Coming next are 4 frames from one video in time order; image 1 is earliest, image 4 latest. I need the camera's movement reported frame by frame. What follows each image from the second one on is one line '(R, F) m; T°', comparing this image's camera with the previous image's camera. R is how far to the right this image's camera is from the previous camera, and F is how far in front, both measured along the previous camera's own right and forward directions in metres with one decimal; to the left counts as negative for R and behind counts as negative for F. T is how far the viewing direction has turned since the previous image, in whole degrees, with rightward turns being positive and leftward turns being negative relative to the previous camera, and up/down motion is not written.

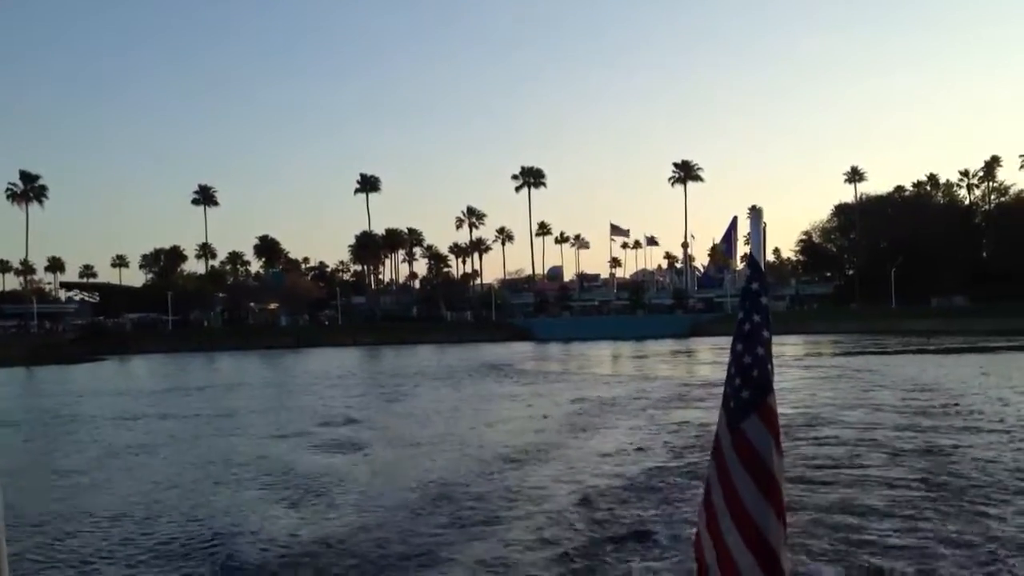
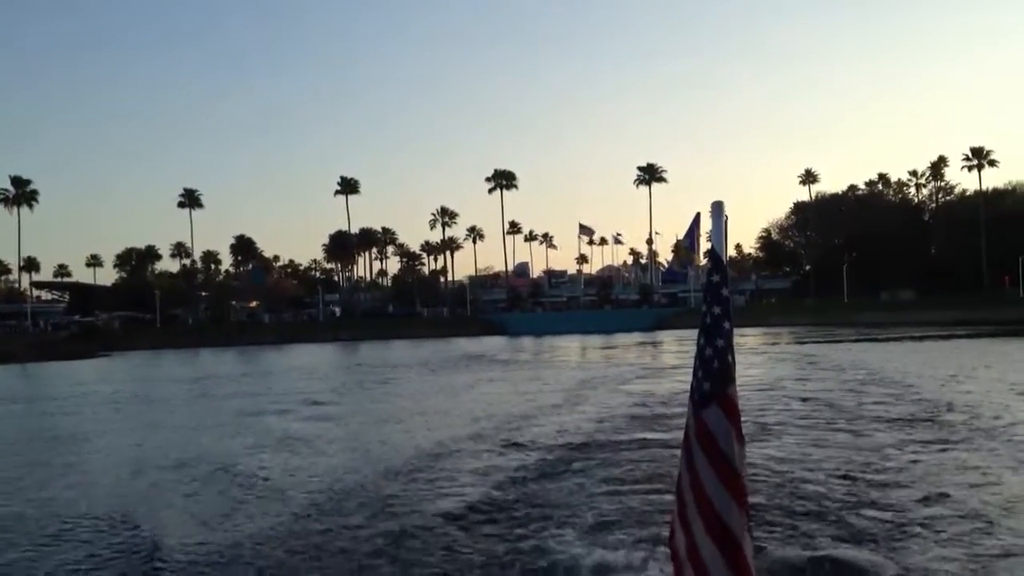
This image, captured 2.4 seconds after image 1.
(-0.8, -3.0) m; +2°
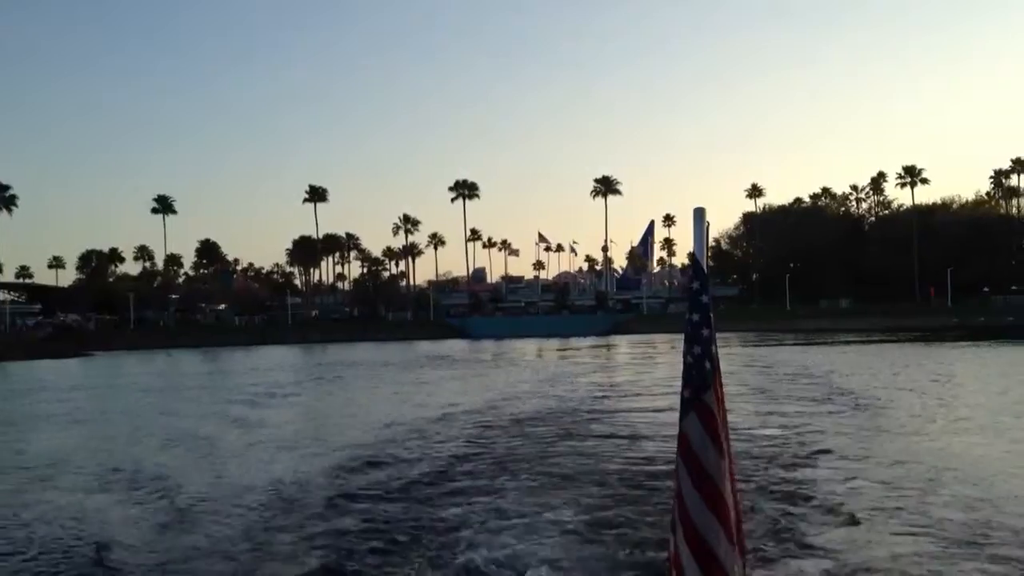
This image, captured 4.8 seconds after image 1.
(-0.5, -3.1) m; +3°
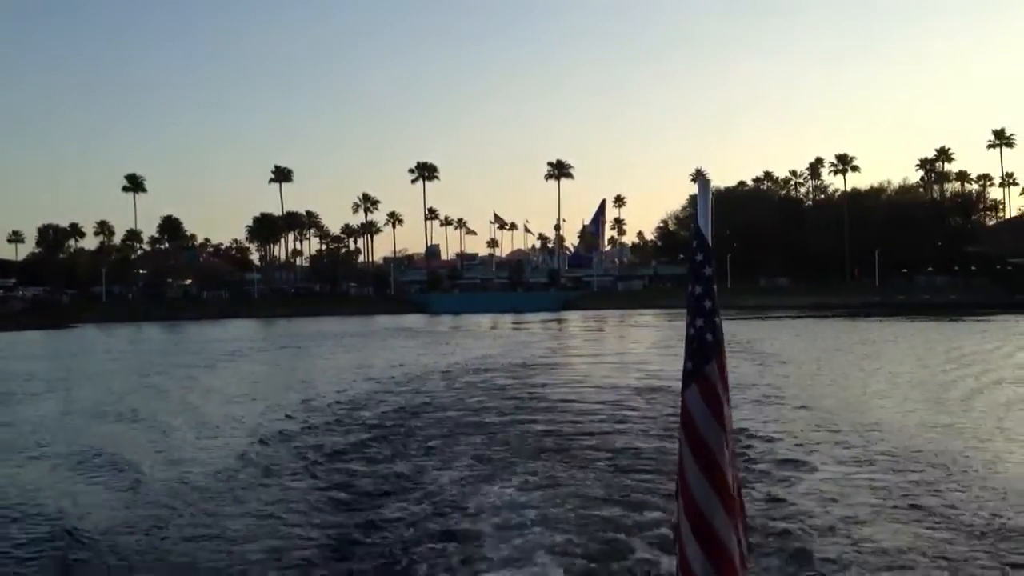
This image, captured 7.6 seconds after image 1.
(-0.4, -3.6) m; +3°
